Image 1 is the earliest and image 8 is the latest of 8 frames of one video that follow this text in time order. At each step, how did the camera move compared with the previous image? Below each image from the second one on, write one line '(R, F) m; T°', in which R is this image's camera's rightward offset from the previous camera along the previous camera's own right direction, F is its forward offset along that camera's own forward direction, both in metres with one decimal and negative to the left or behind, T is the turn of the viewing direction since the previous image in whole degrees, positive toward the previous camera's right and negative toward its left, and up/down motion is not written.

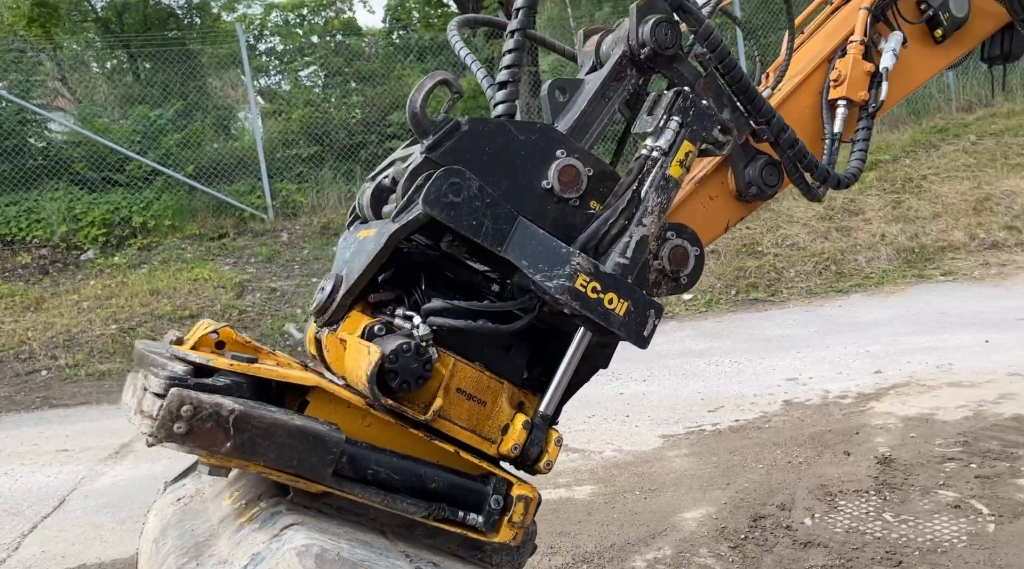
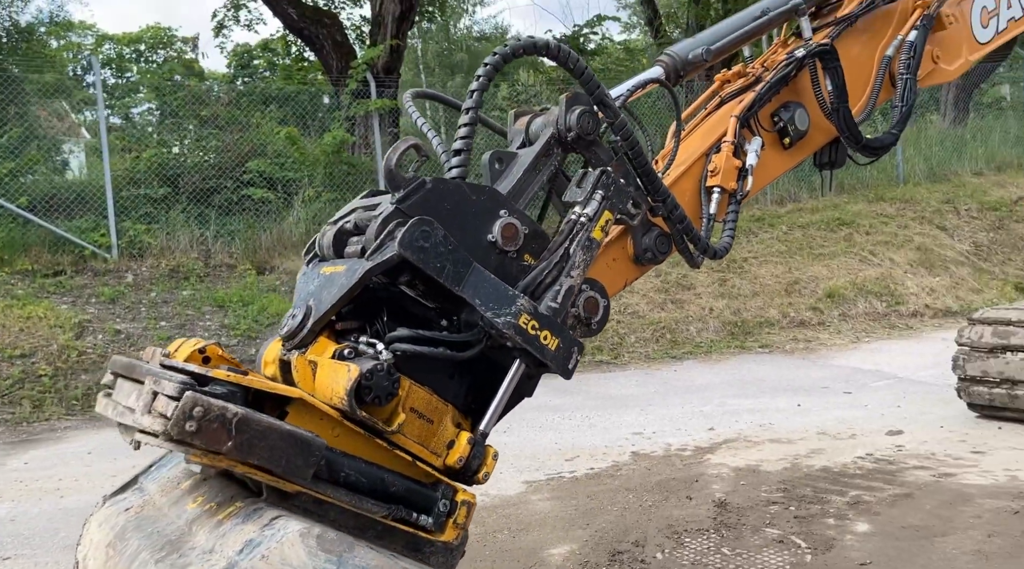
(-0.2, -0.3) m; +10°
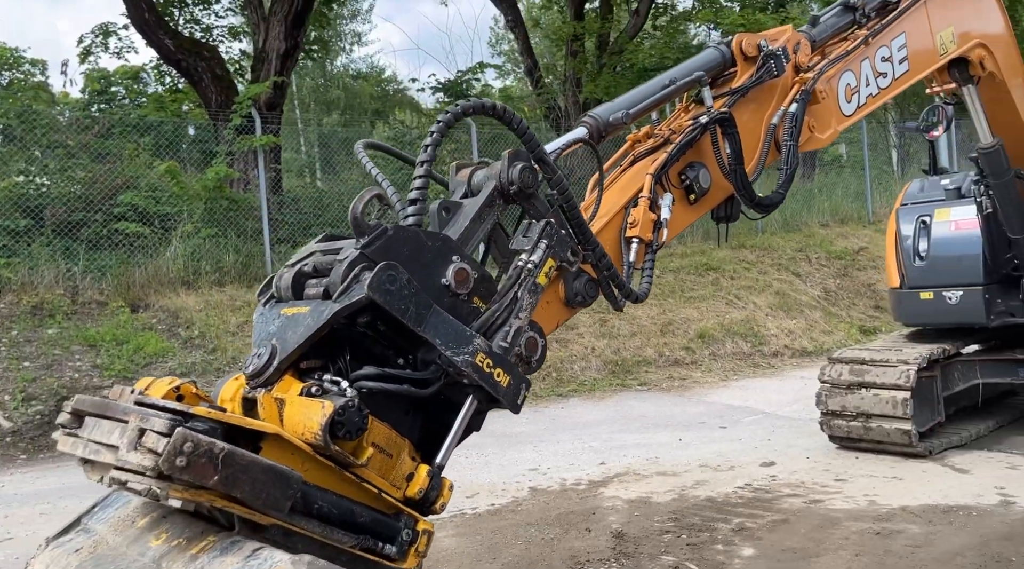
(-0.2, -0.1) m; +8°
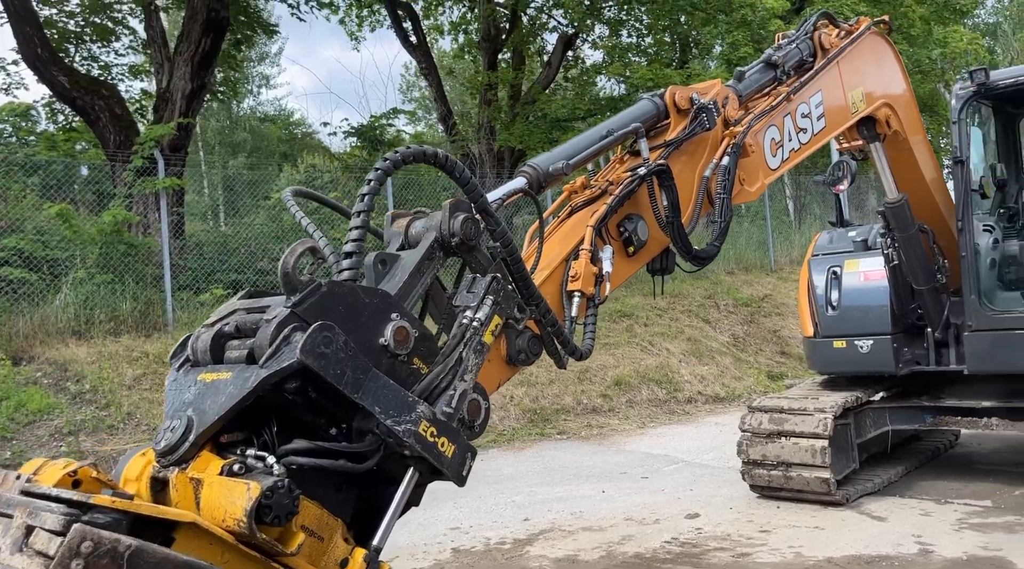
(-0.1, +0.1) m; +6°
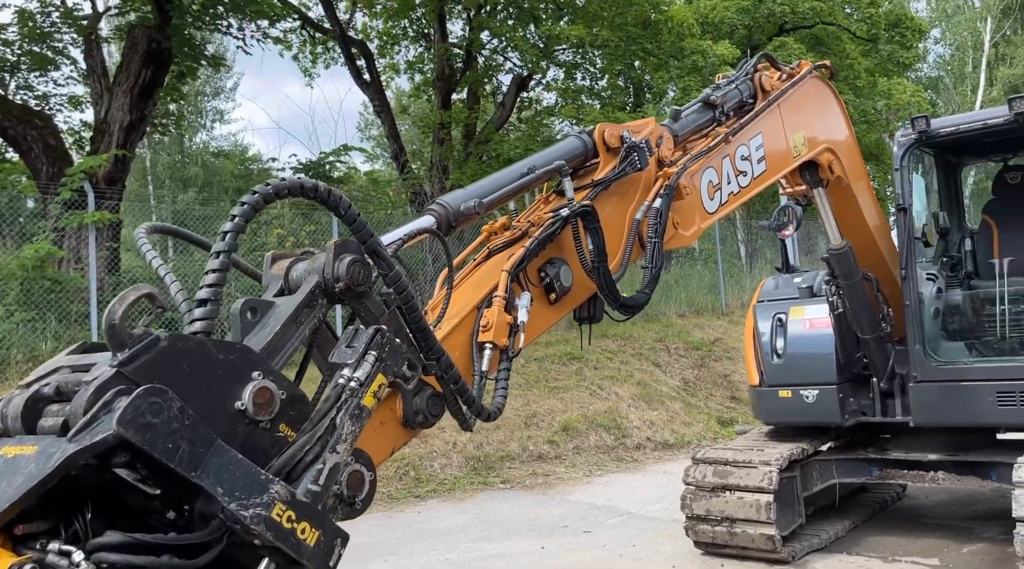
(+0.1, +0.2) m; +3°
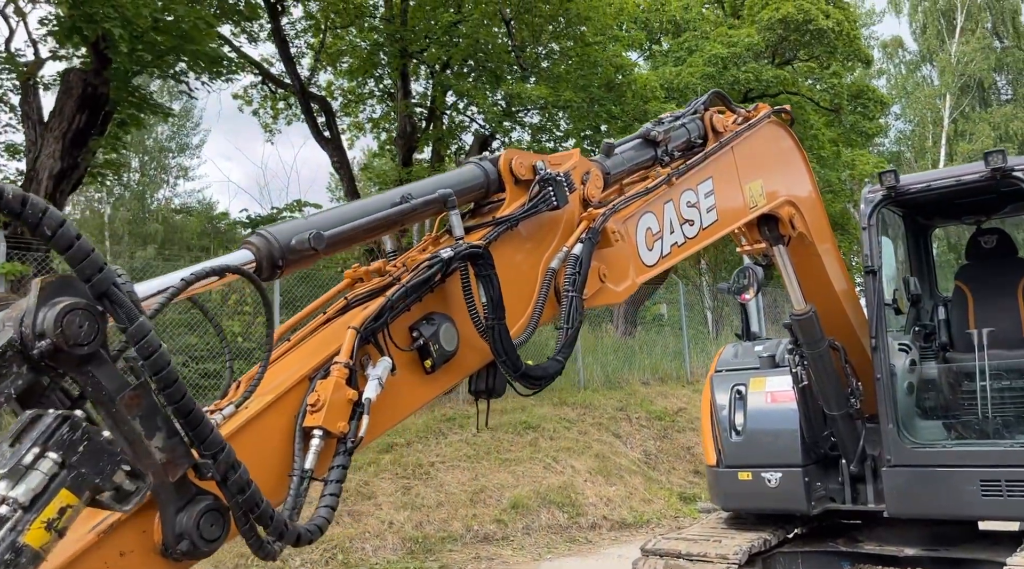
(+0.2, +0.6) m; +2°
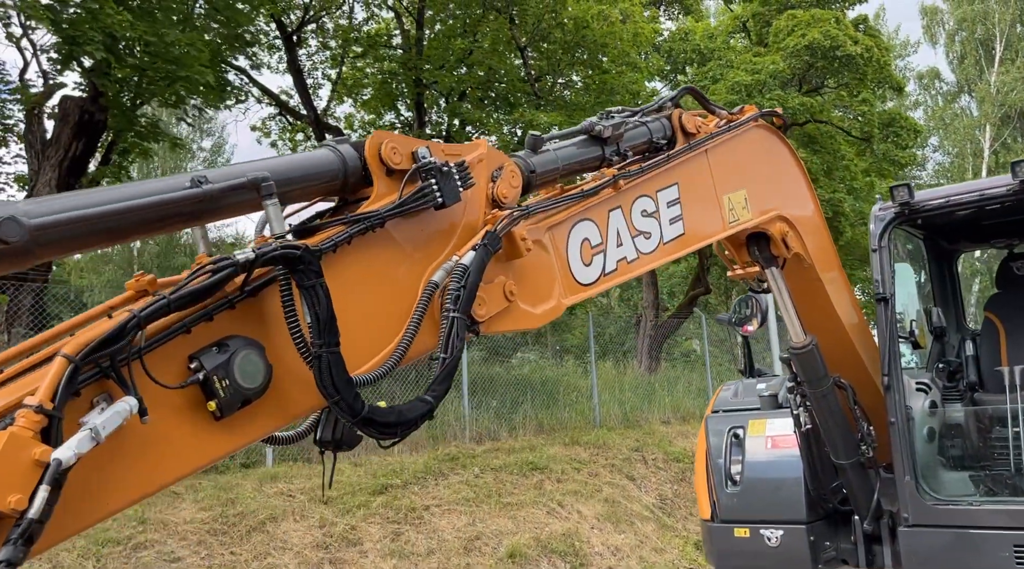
(+0.3, +0.5) m; -2°
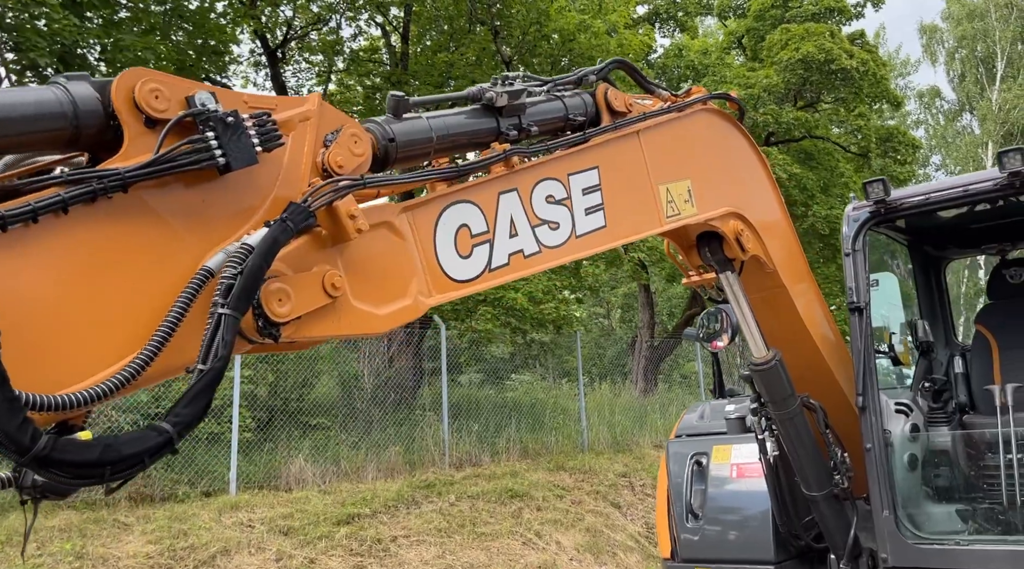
(+0.3, +0.4) m; 0°
